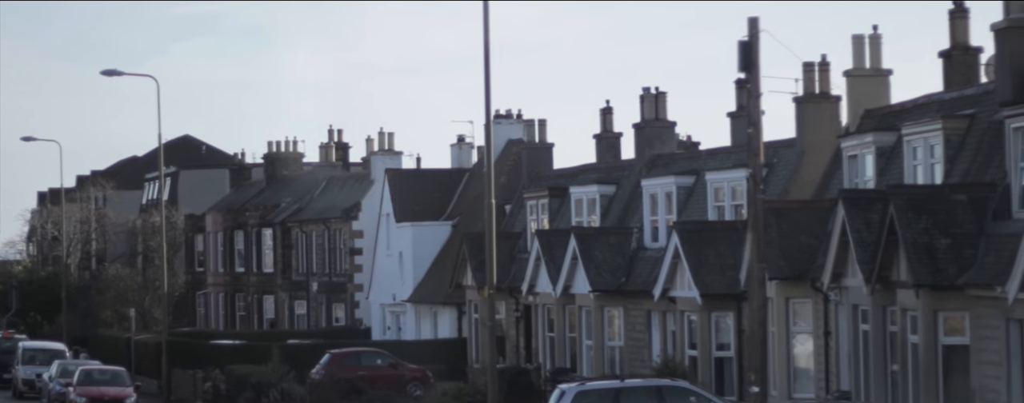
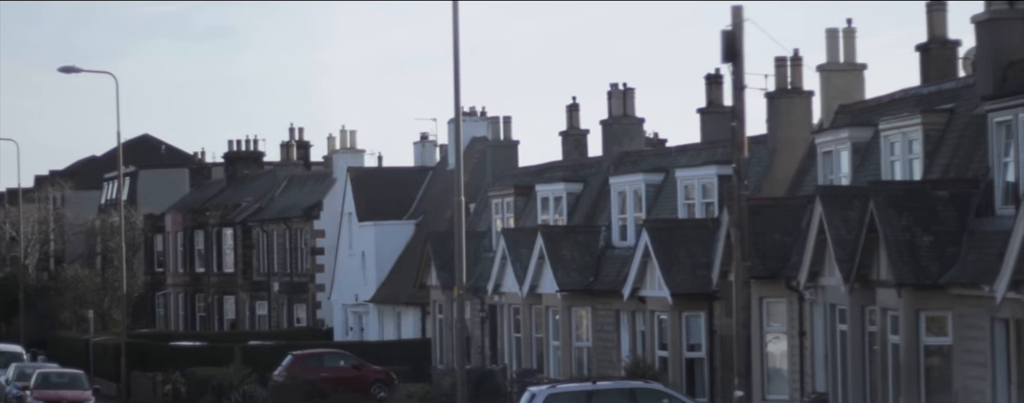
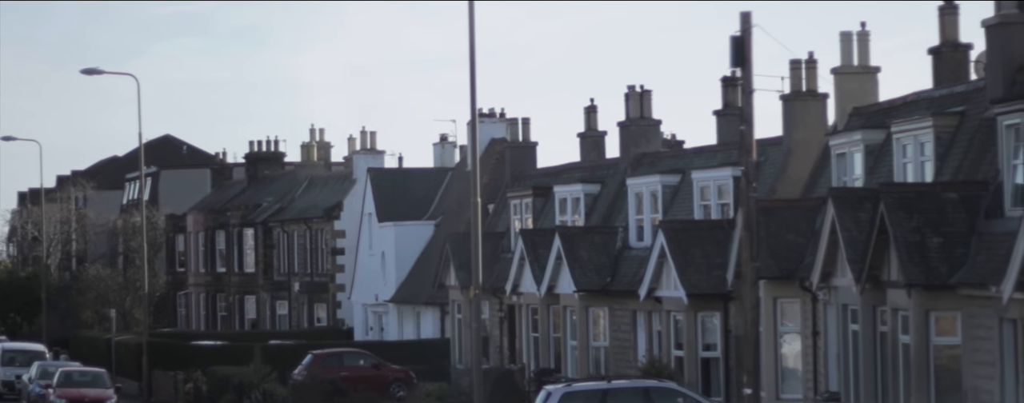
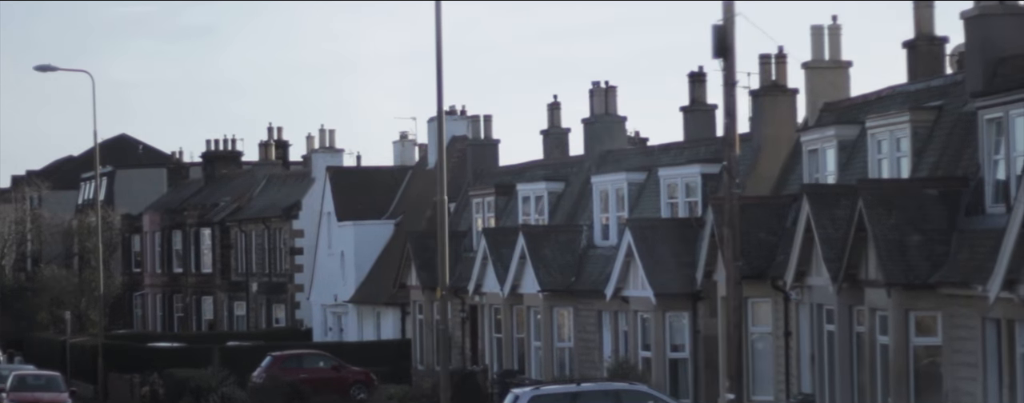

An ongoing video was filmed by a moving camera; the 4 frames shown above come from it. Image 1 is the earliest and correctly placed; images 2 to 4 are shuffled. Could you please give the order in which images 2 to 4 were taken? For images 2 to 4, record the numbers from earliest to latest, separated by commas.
3, 2, 4
